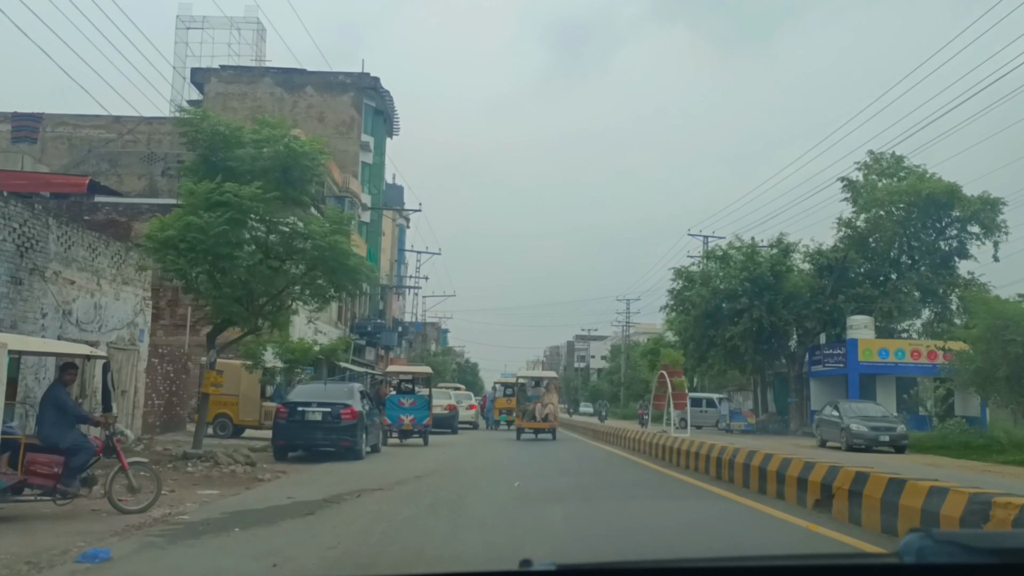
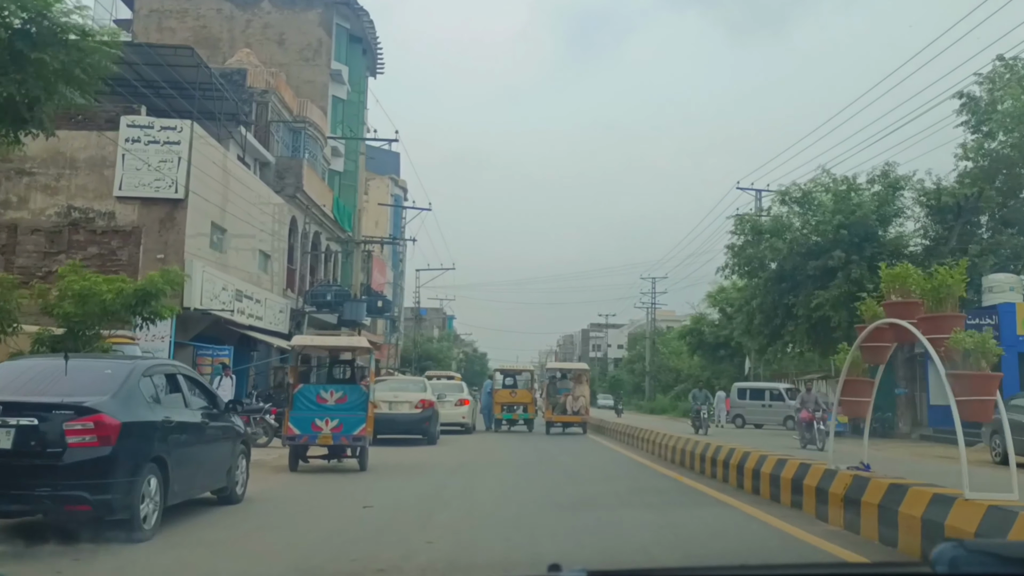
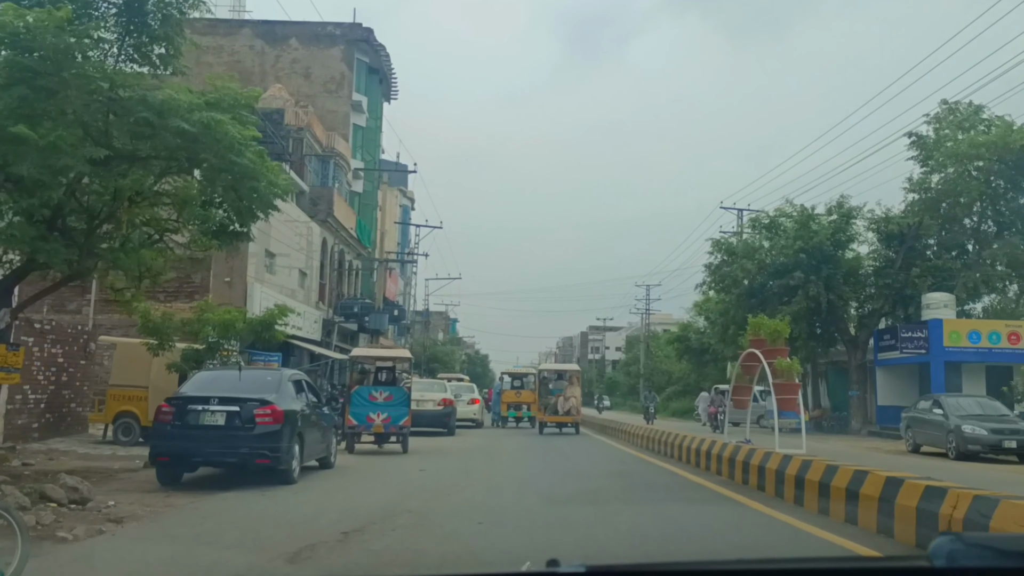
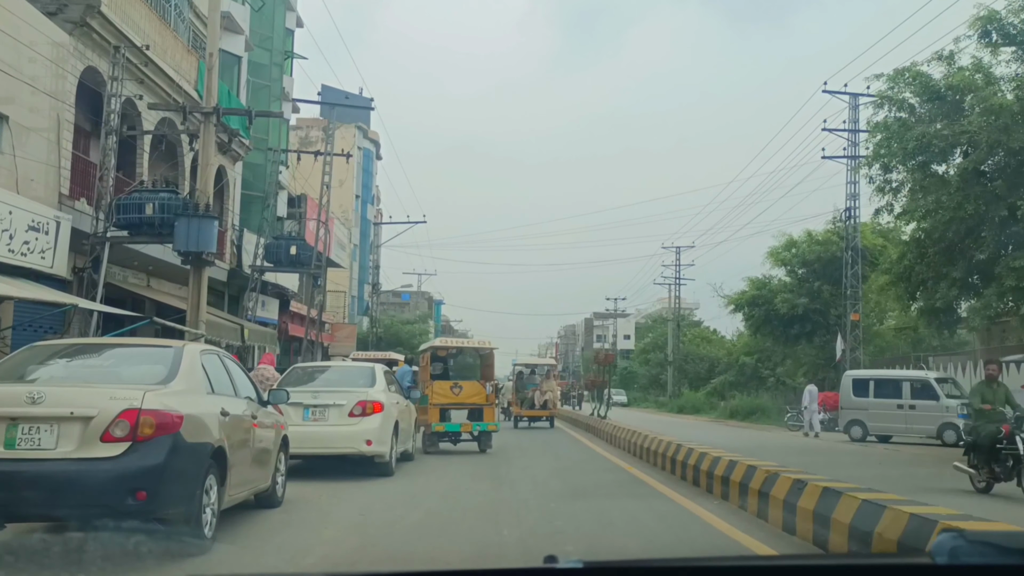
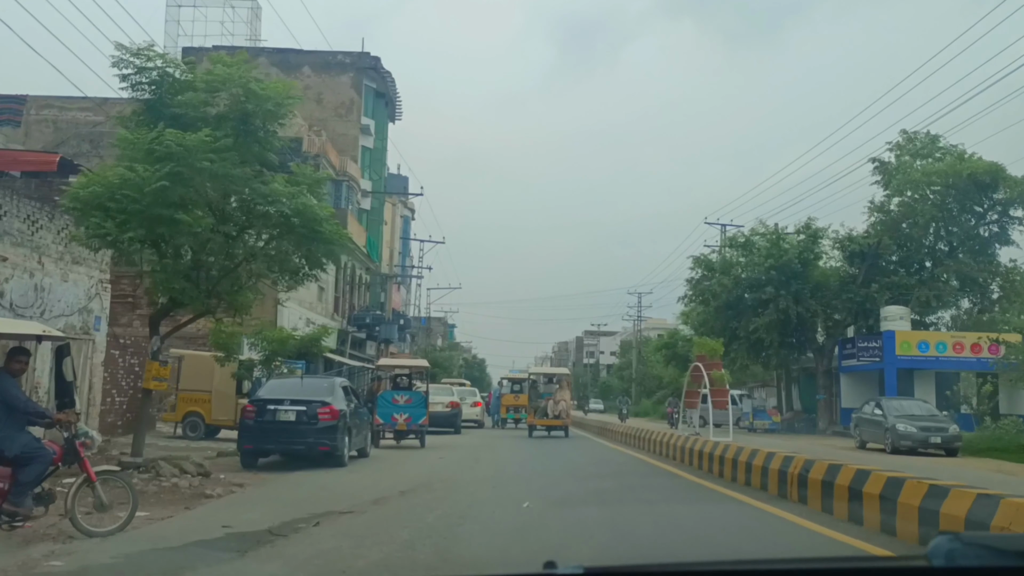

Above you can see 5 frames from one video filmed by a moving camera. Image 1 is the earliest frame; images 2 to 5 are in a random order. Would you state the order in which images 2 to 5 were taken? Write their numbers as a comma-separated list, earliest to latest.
5, 3, 2, 4
